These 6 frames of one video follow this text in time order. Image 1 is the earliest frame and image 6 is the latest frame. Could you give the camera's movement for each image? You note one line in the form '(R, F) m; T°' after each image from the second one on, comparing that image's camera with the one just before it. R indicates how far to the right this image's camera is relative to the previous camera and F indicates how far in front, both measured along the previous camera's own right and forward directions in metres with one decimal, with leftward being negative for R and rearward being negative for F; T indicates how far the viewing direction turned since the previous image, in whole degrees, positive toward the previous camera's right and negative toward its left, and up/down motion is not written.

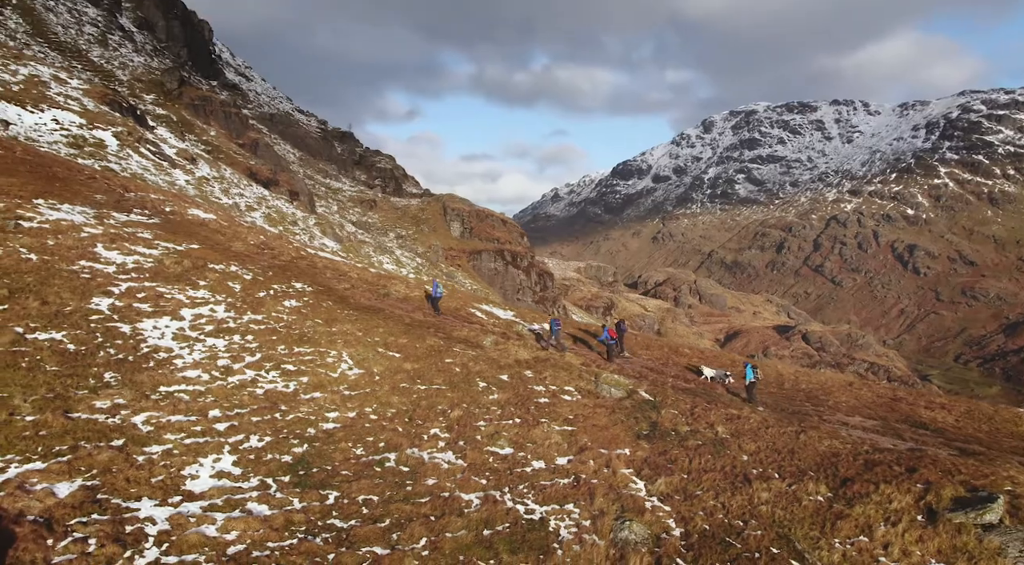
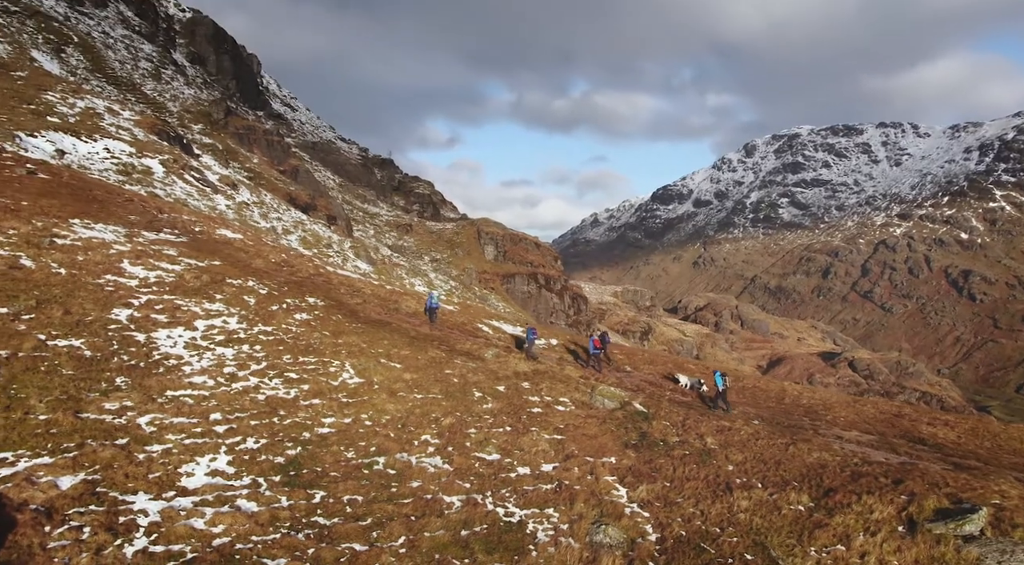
(+1.5, -0.5) m; -3°
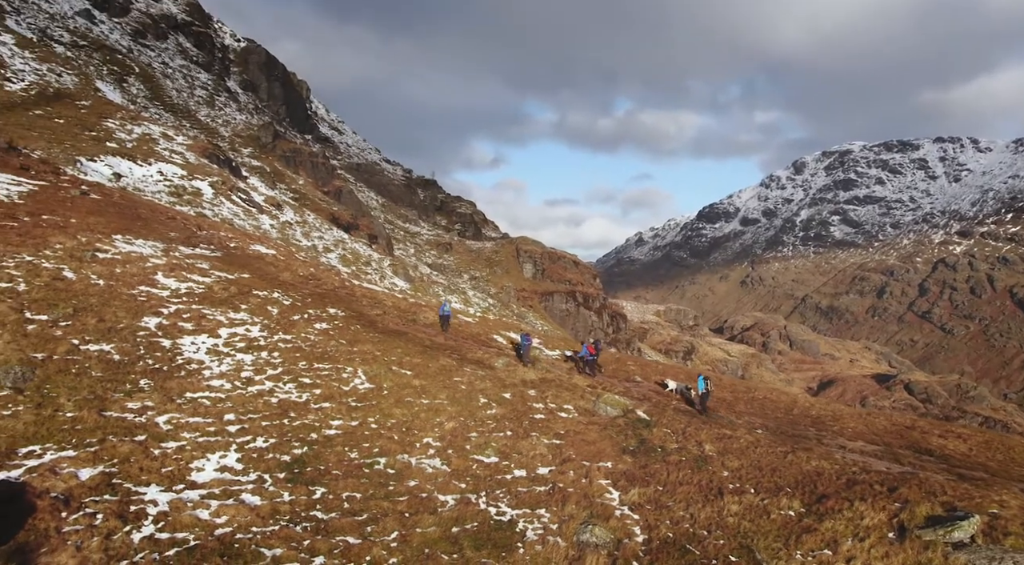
(+1.3, -0.5) m; -4°
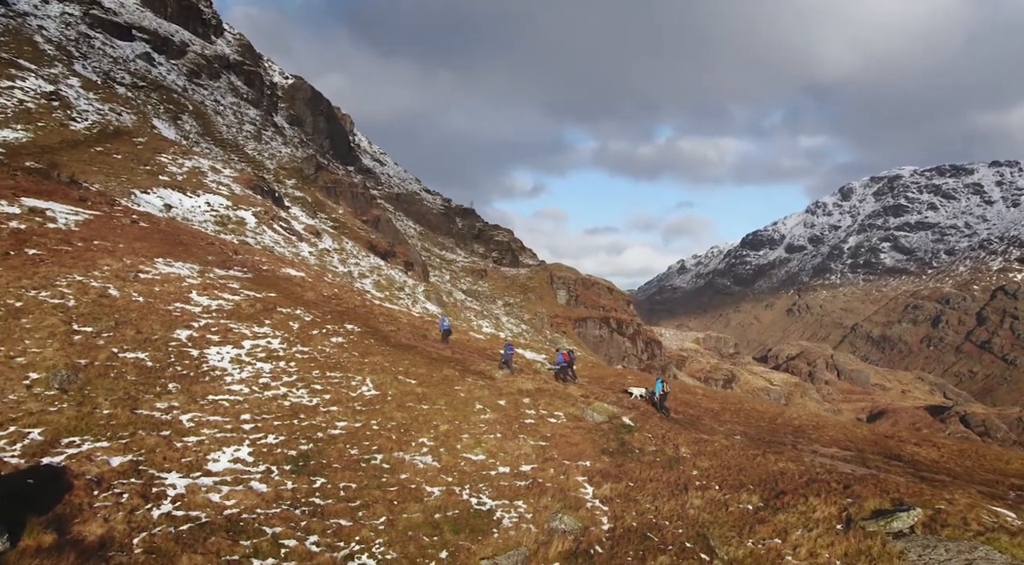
(+1.7, -1.7) m; -4°
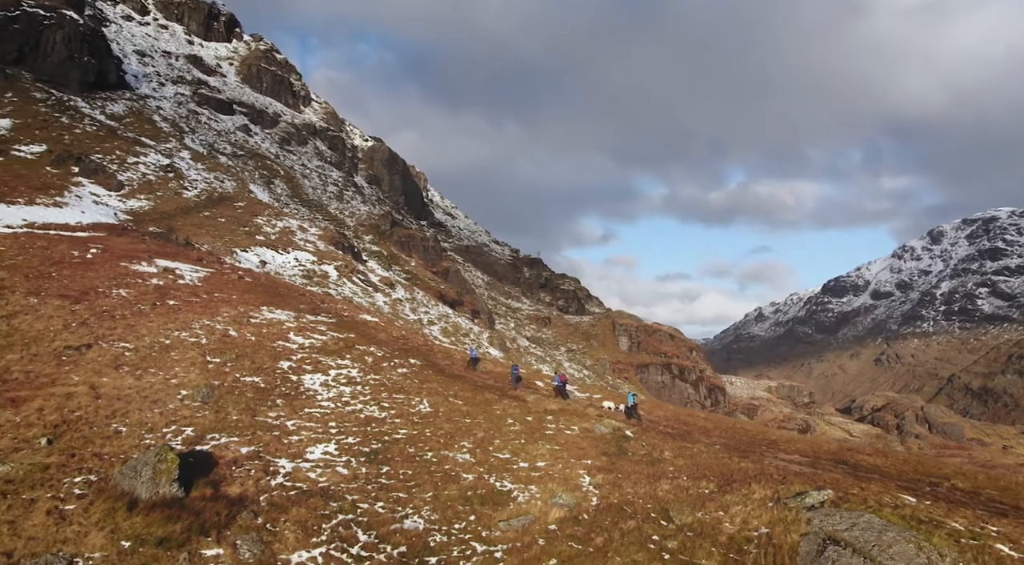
(+2.2, -6.1) m; -6°
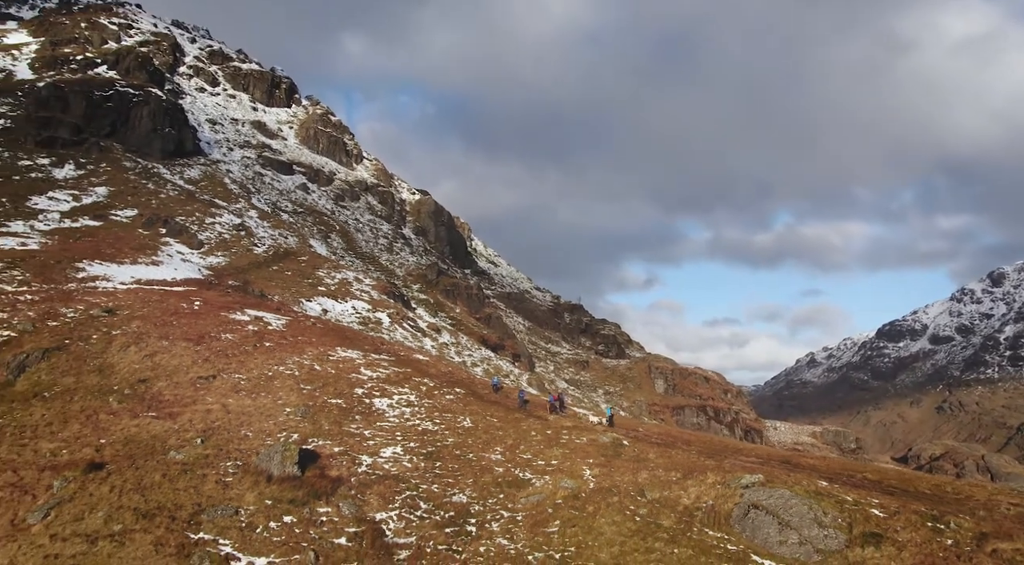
(+1.3, -8.8) m; -4°
